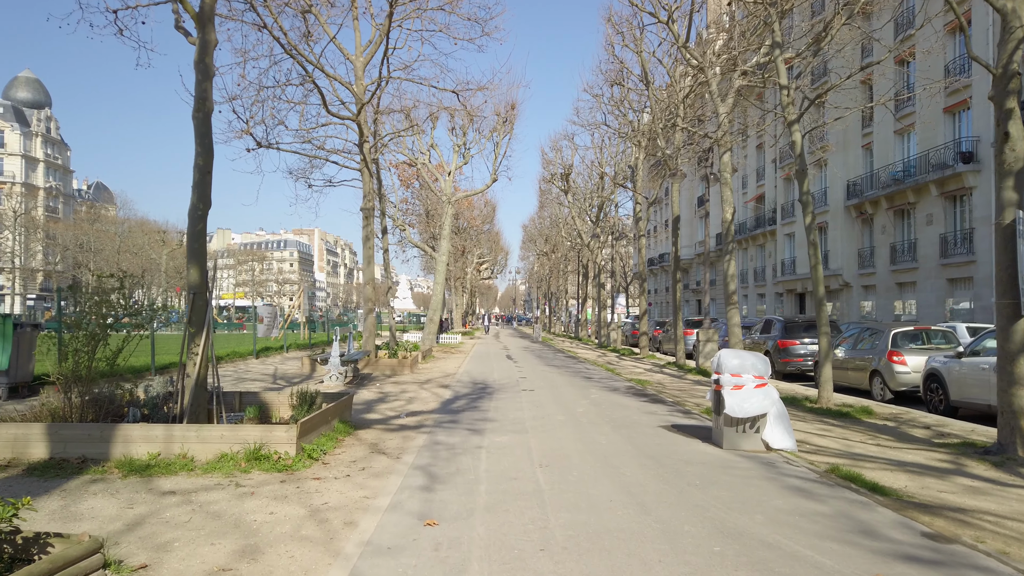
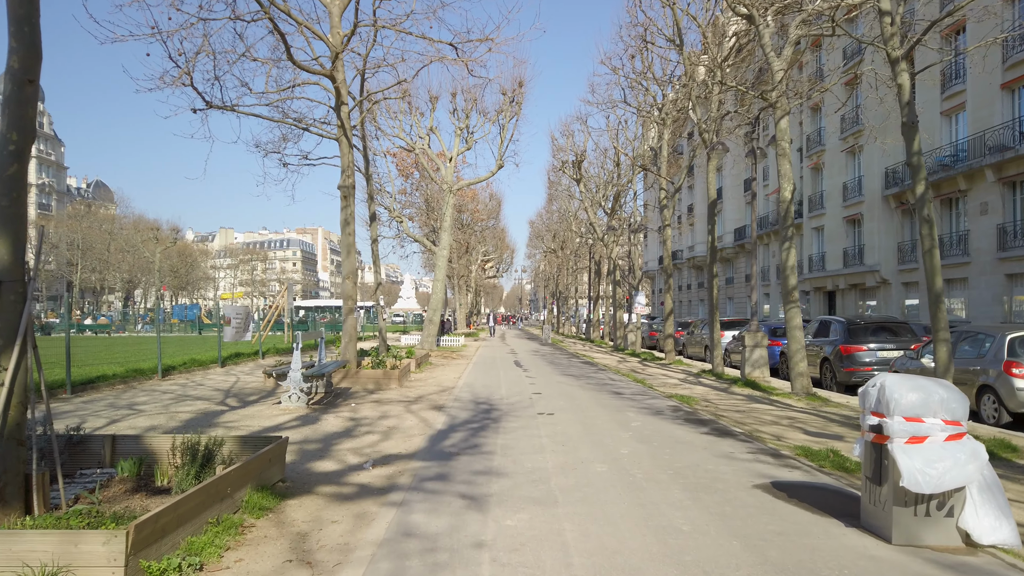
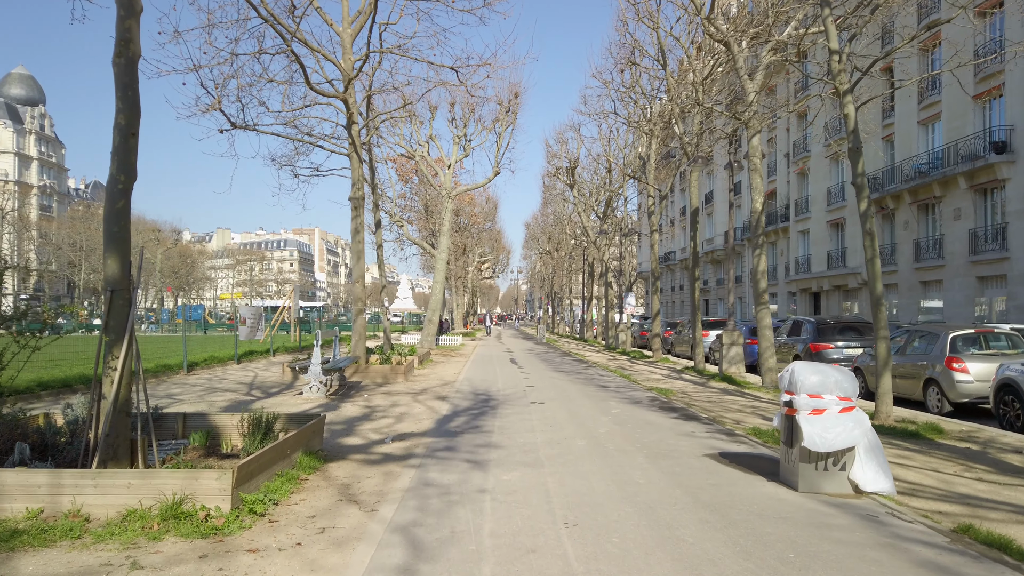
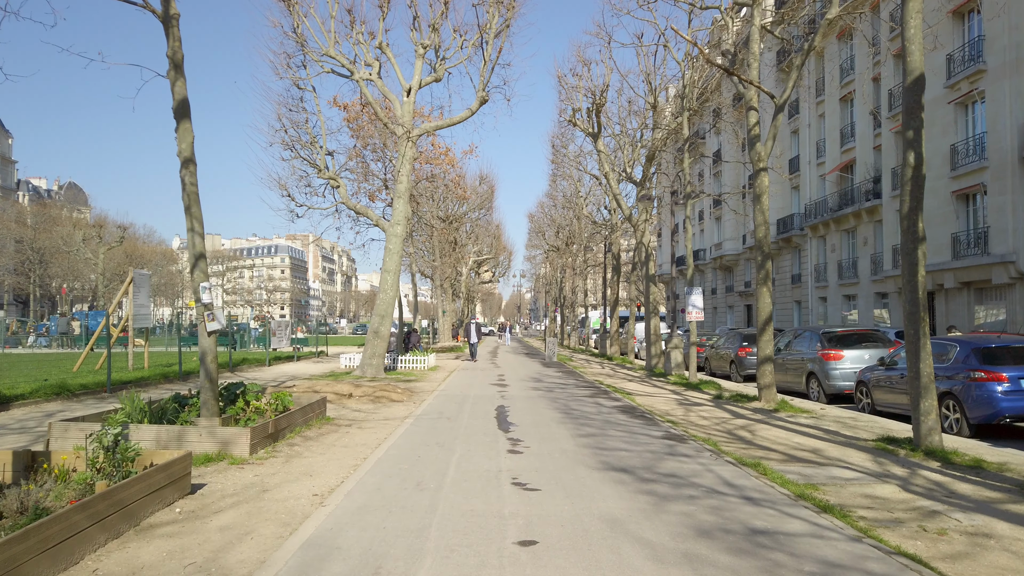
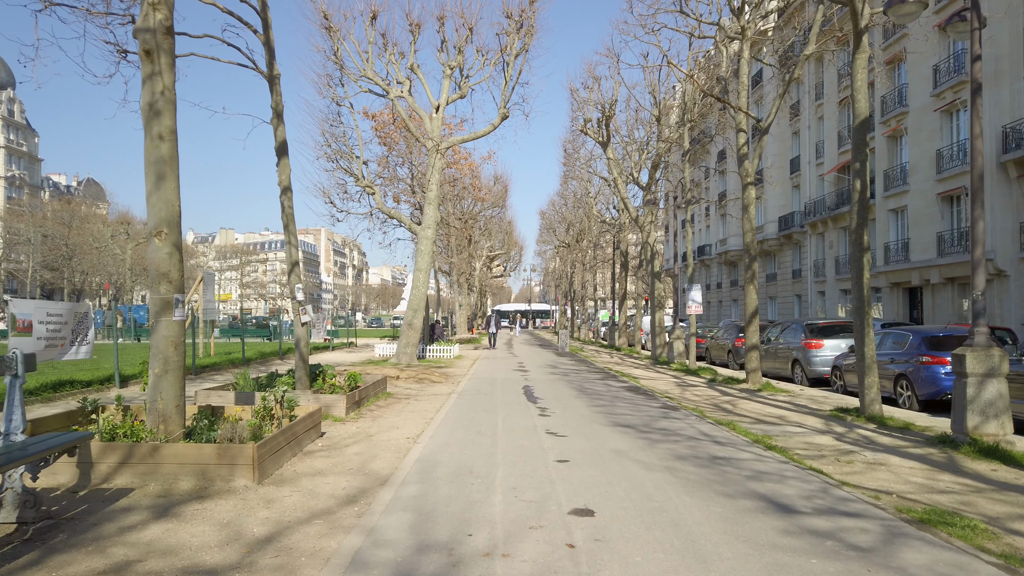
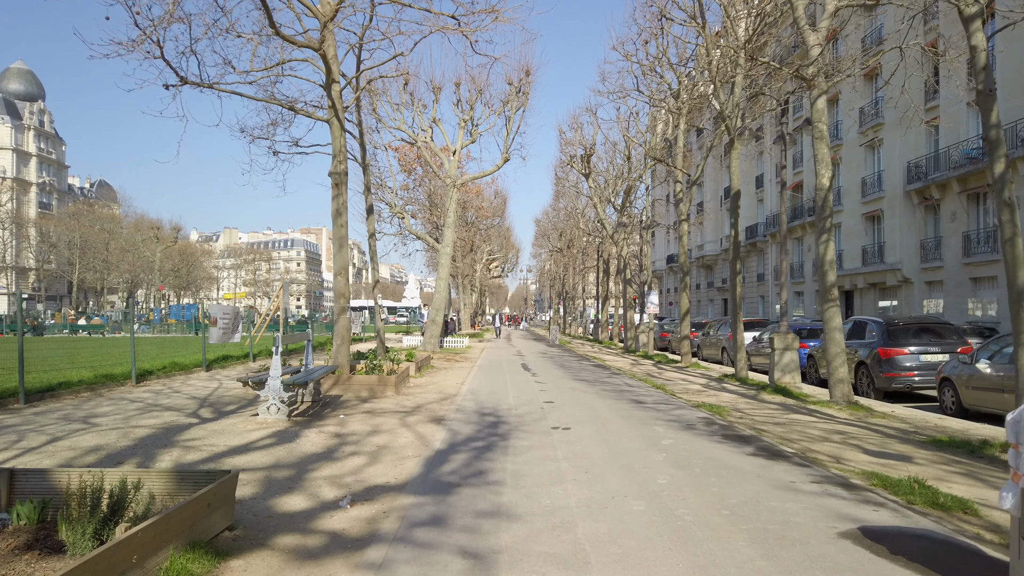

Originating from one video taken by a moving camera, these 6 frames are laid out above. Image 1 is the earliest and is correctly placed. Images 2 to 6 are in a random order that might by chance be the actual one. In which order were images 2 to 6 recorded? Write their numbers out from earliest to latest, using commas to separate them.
3, 2, 6, 5, 4
